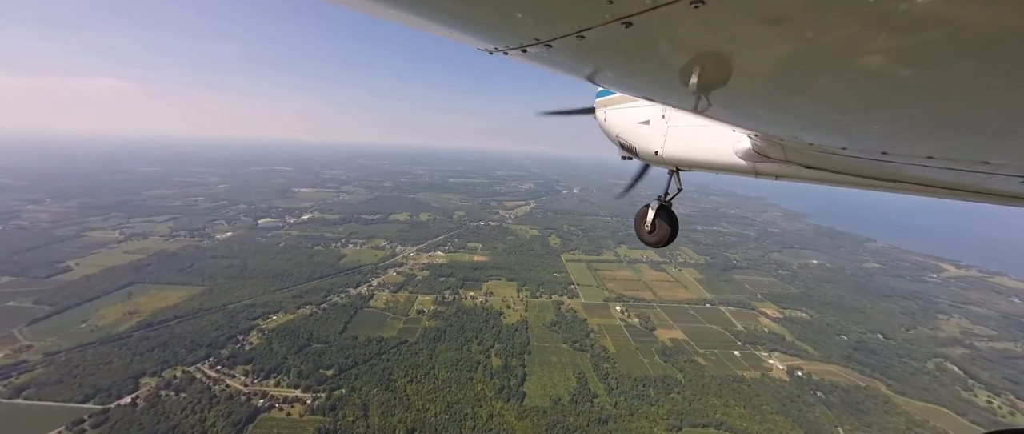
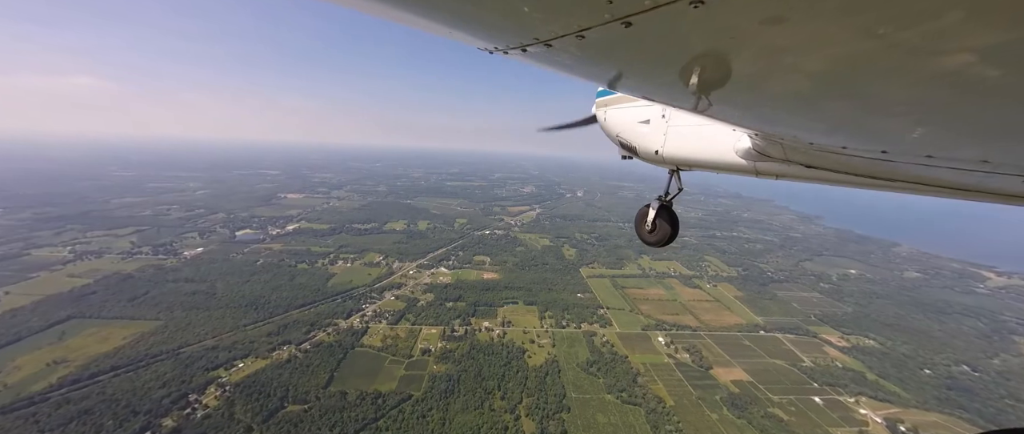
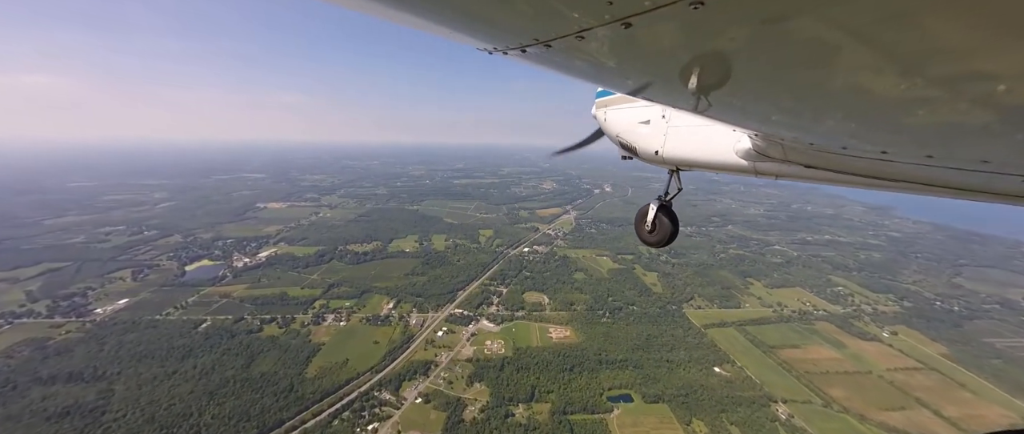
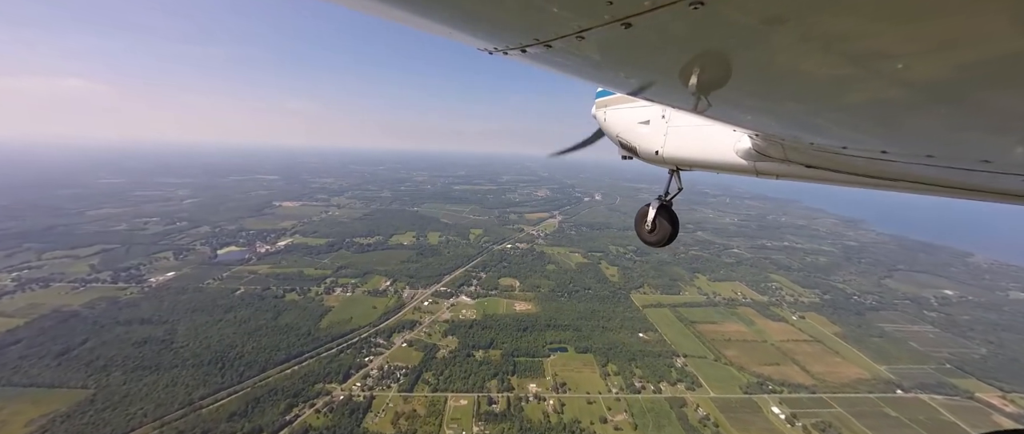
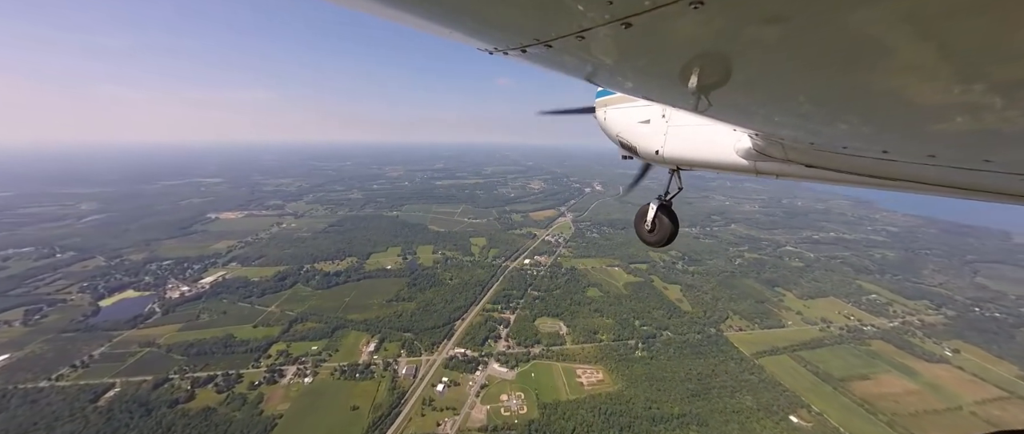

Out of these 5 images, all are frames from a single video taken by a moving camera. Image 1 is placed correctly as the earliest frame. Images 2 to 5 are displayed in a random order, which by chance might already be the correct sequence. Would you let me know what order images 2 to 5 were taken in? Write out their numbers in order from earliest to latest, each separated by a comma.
2, 4, 3, 5
